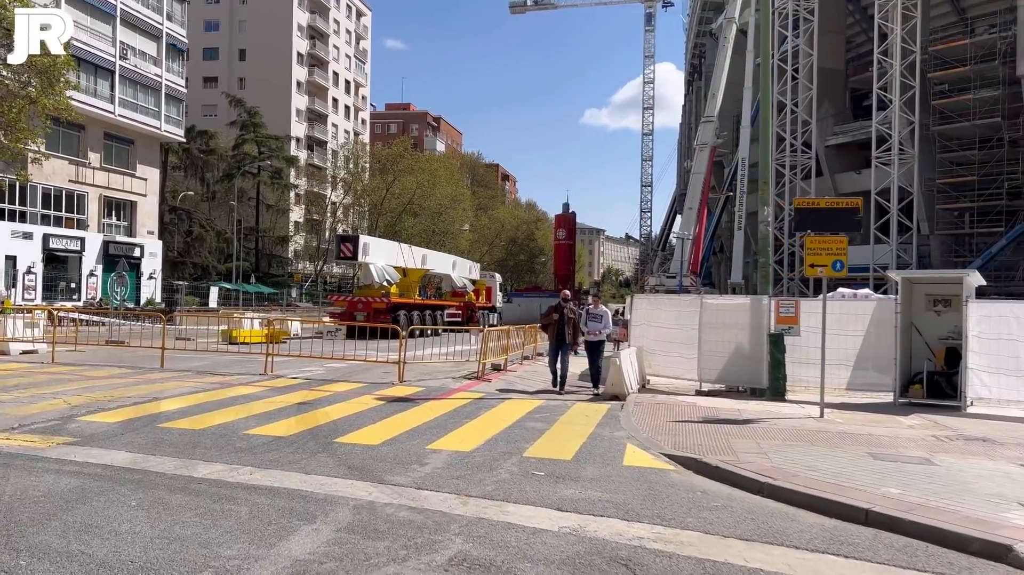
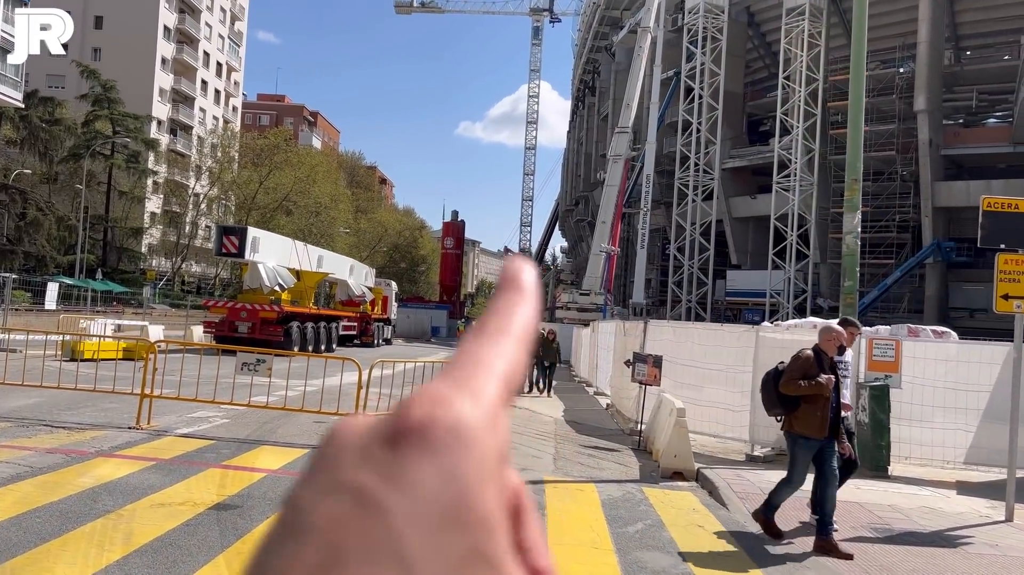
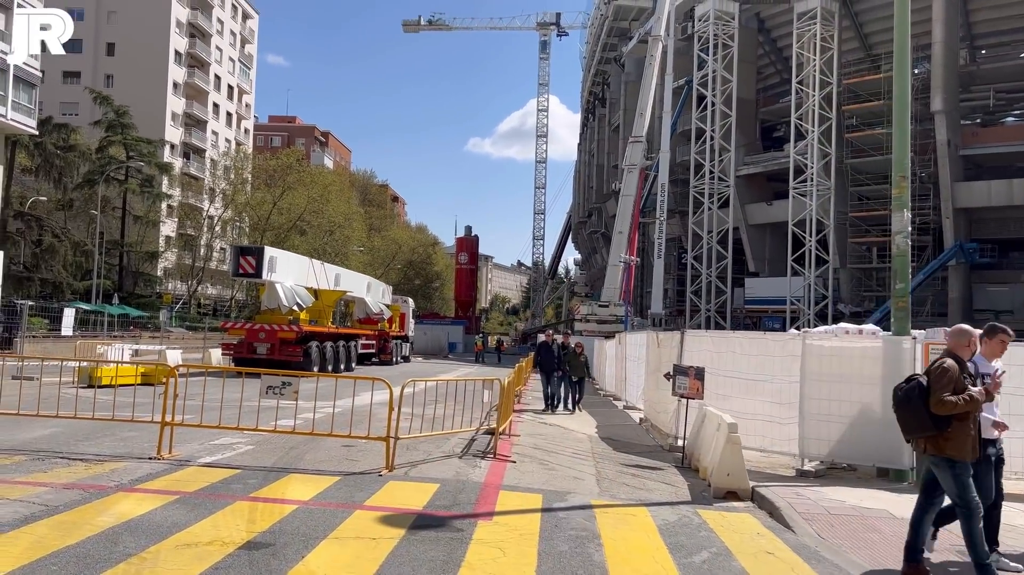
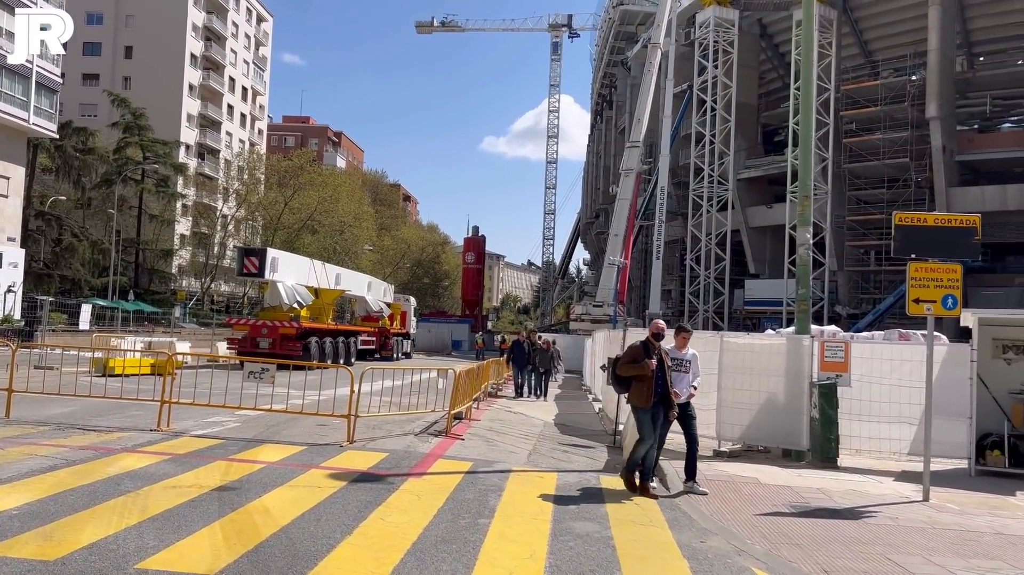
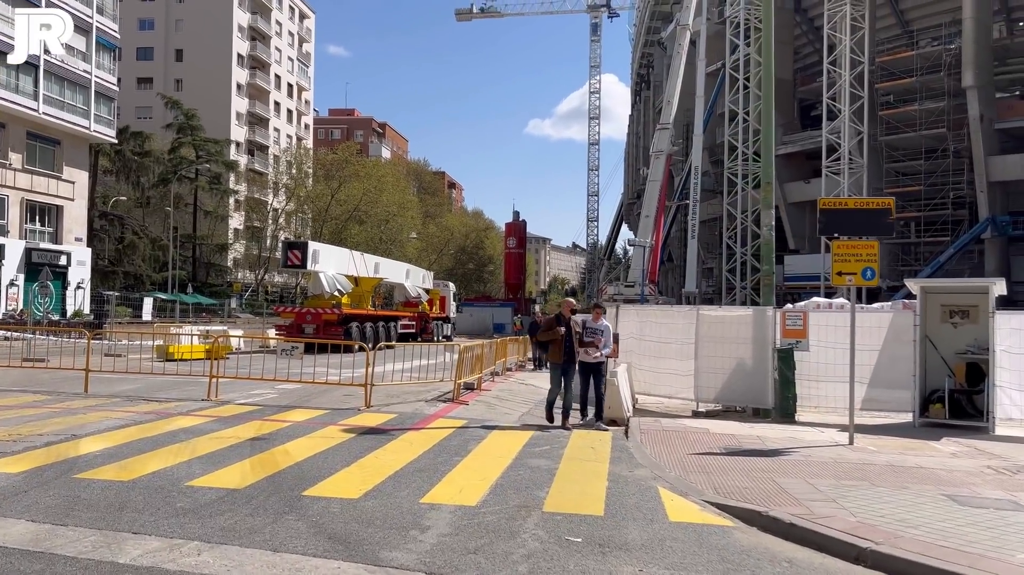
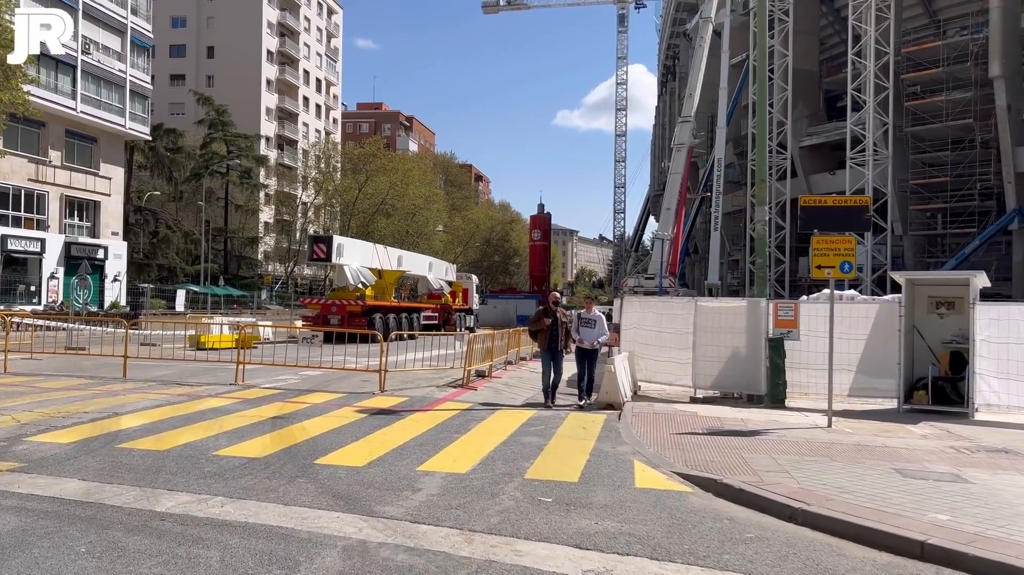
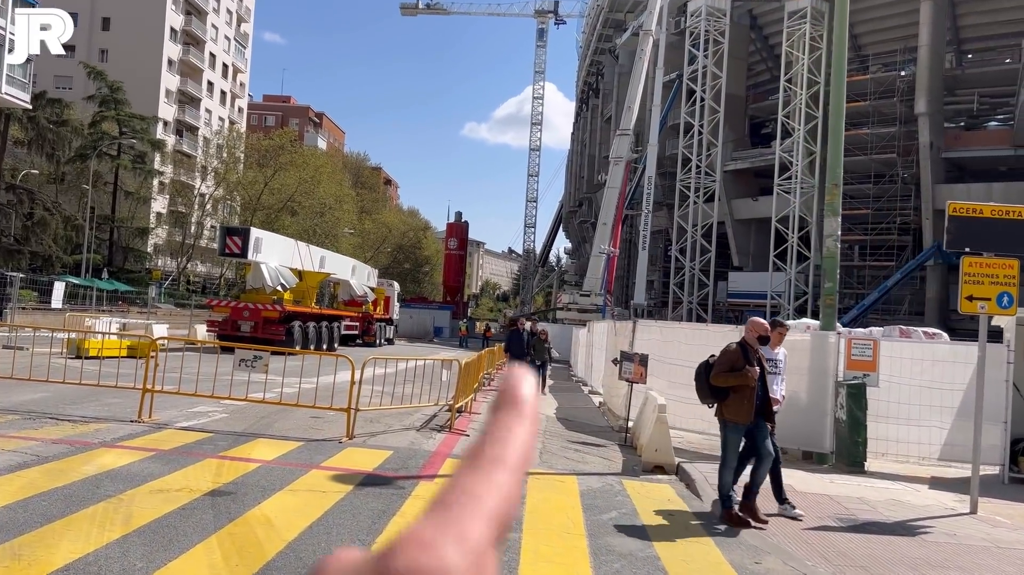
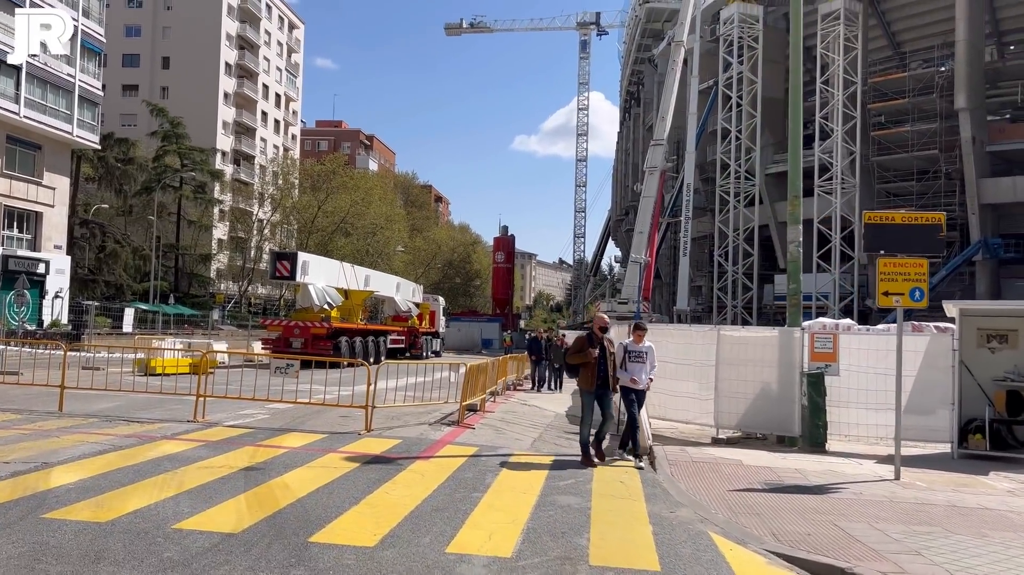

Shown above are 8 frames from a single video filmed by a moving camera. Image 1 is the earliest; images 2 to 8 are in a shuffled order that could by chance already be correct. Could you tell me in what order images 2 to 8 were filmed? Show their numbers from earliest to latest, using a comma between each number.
6, 5, 8, 4, 7, 2, 3
